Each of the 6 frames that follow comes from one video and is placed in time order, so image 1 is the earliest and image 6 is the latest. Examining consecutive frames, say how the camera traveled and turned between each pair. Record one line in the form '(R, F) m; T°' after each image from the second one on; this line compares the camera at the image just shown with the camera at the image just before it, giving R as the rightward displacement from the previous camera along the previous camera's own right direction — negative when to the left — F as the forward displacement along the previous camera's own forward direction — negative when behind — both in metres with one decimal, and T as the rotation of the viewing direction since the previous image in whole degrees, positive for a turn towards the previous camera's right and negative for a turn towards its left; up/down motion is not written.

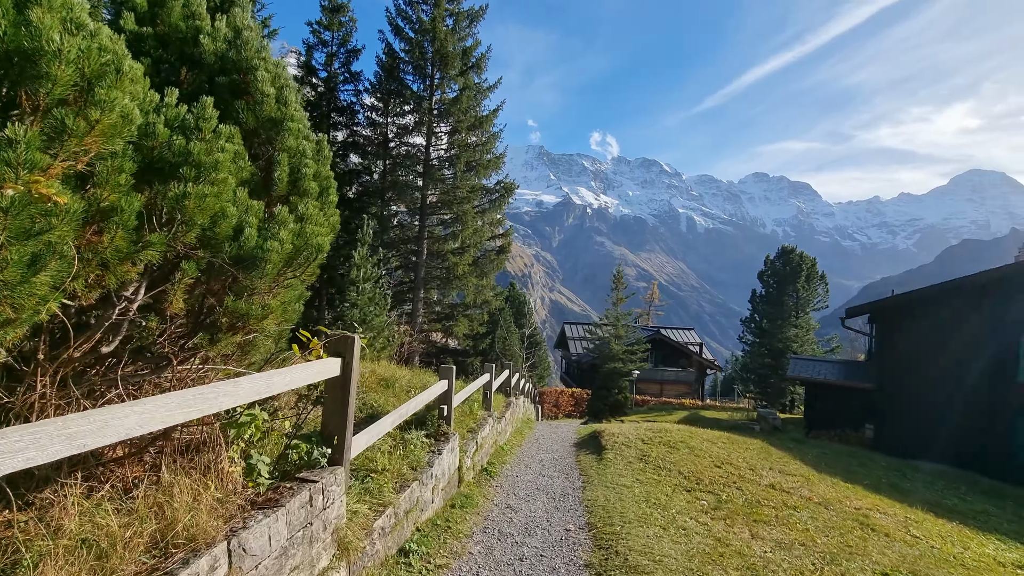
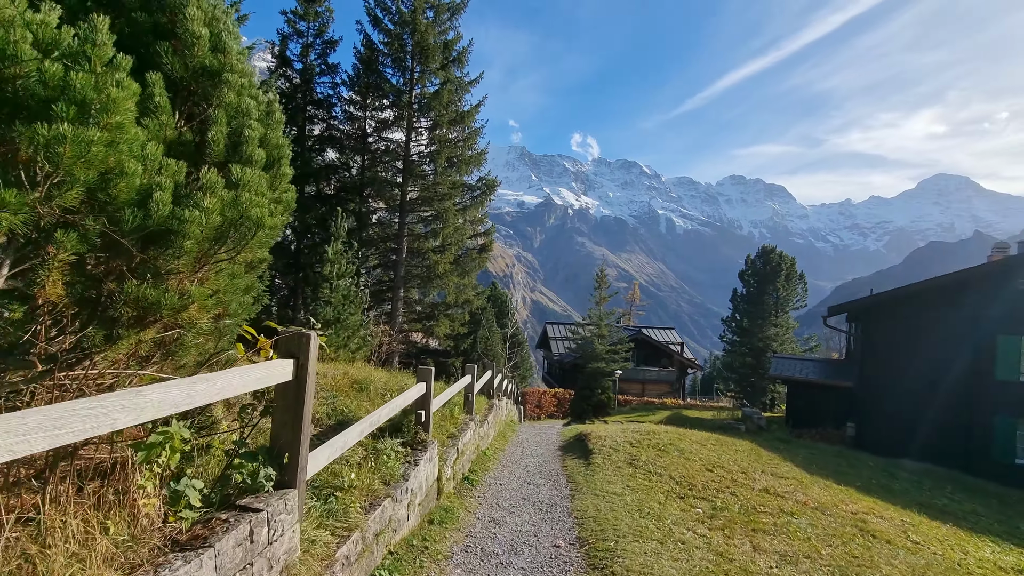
(0.0, +0.5) m; +2°
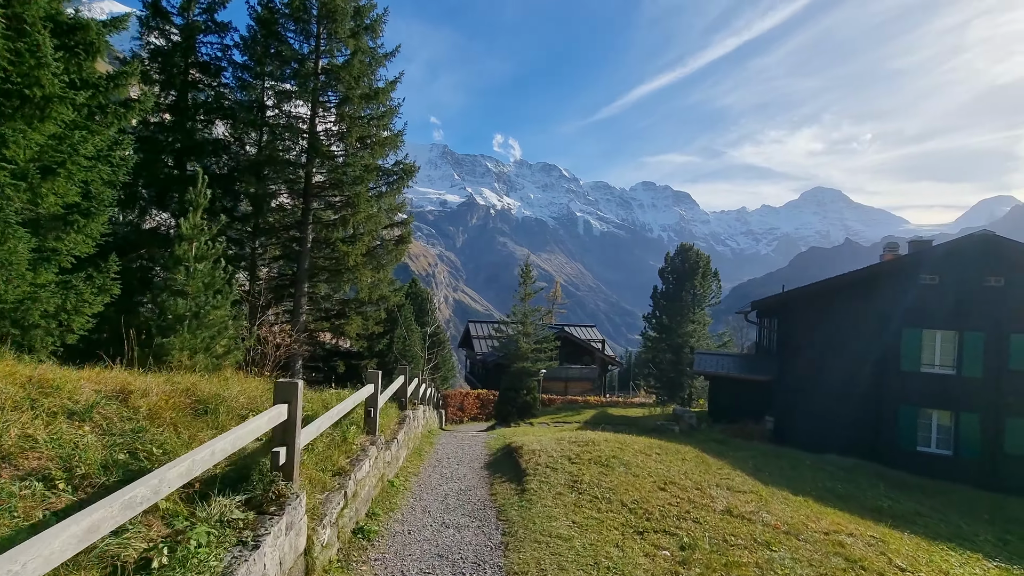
(+0.1, +1.7) m; +9°
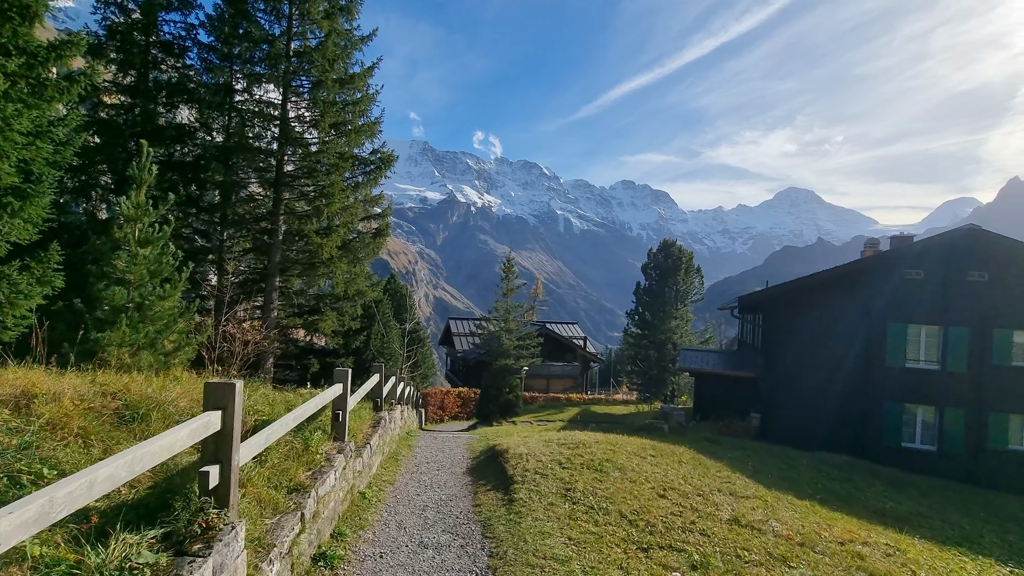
(-0.1, +0.7) m; +2°
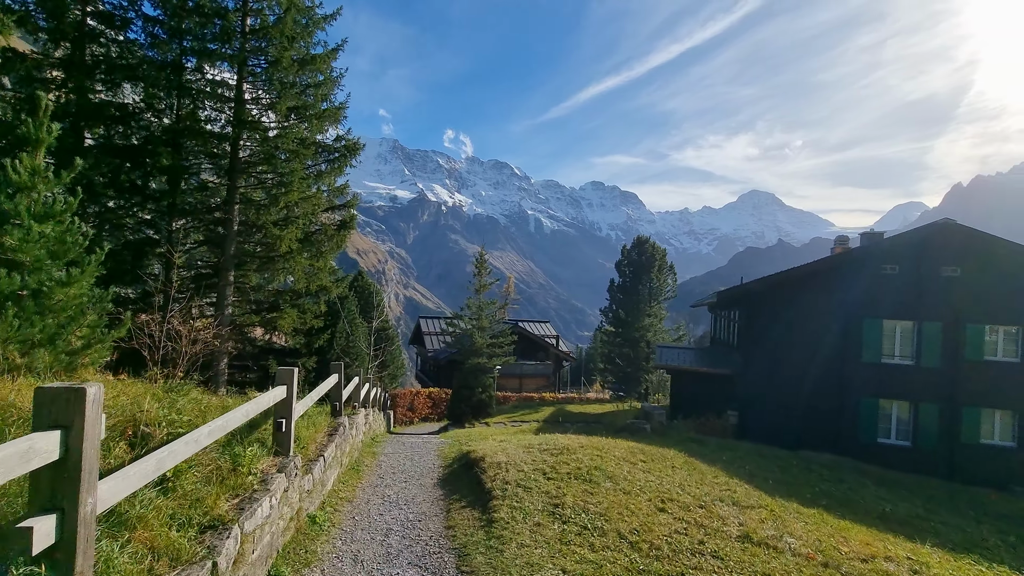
(-0.1, +0.9) m; +3°
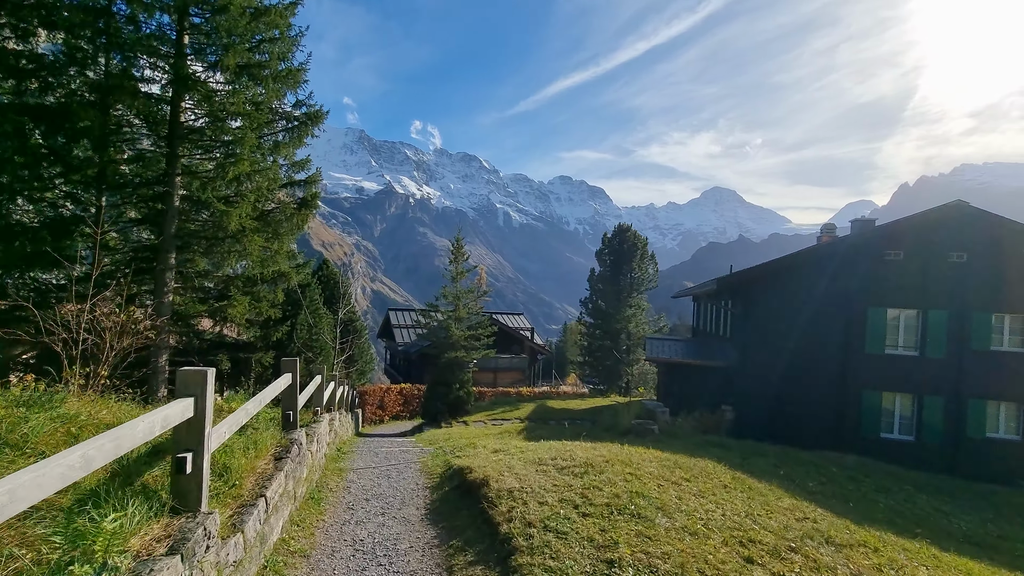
(-0.5, +1.9) m; +4°
